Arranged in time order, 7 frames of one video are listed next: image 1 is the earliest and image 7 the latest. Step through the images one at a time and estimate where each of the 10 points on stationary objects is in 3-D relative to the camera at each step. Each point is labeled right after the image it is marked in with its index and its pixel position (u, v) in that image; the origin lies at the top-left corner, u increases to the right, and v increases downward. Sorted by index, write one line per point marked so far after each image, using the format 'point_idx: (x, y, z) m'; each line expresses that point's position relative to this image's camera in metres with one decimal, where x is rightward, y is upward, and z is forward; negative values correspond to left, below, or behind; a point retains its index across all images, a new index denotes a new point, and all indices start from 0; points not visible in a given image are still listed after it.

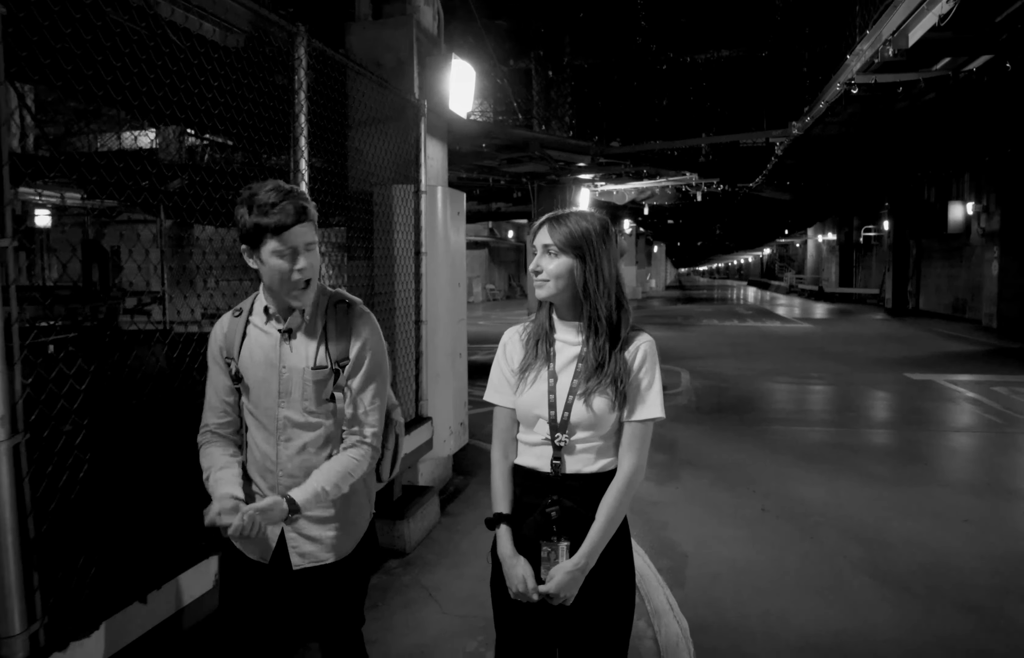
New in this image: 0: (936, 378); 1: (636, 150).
0: (+5.5, -0.6, +12.5) m
1: (+1.4, +1.9, +10.6) m
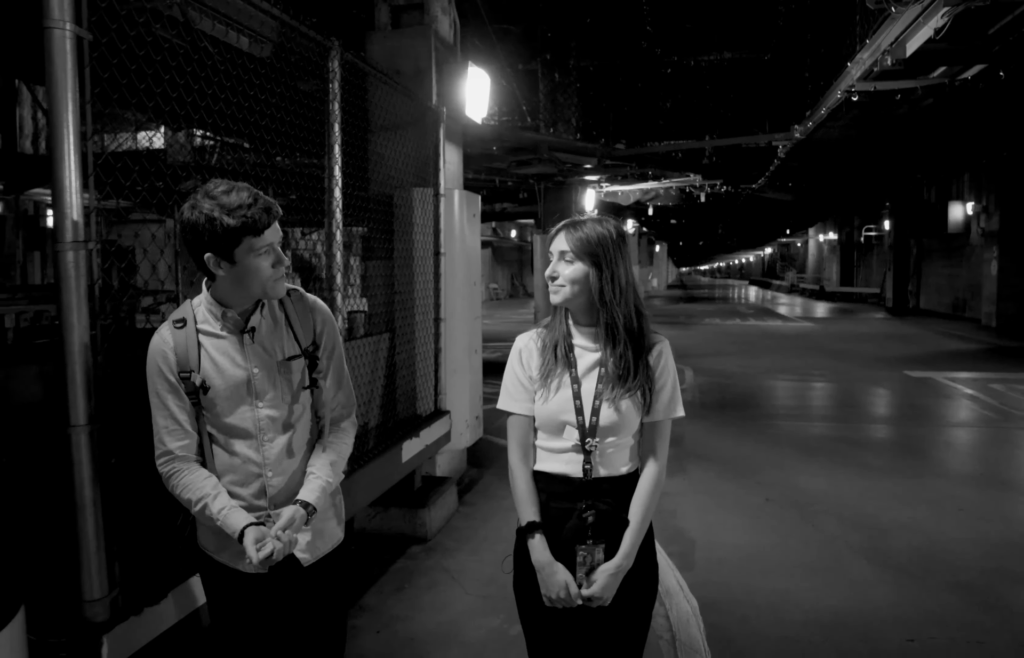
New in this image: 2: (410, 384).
0: (+5.6, -0.6, +12.8) m
1: (+1.4, +2.0, +10.8) m
2: (-0.6, -0.3, +5.3) m
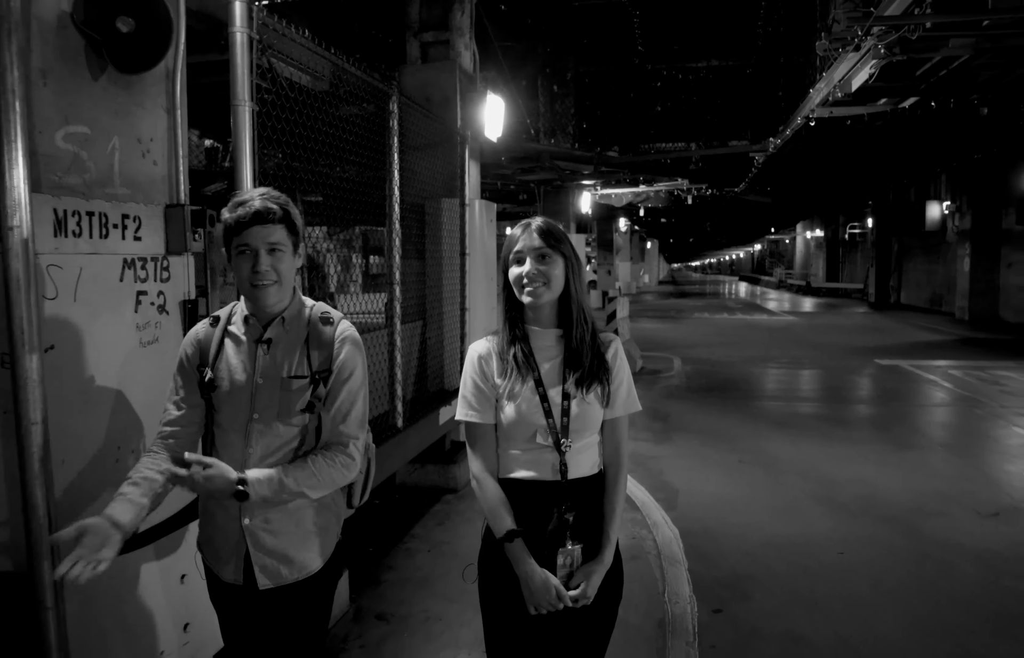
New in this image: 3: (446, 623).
0: (+5.6, -0.5, +13.8) m
1: (+1.5, +2.1, +11.8) m
2: (-0.5, -0.2, +6.3) m
3: (-0.2, -1.1, +3.7) m
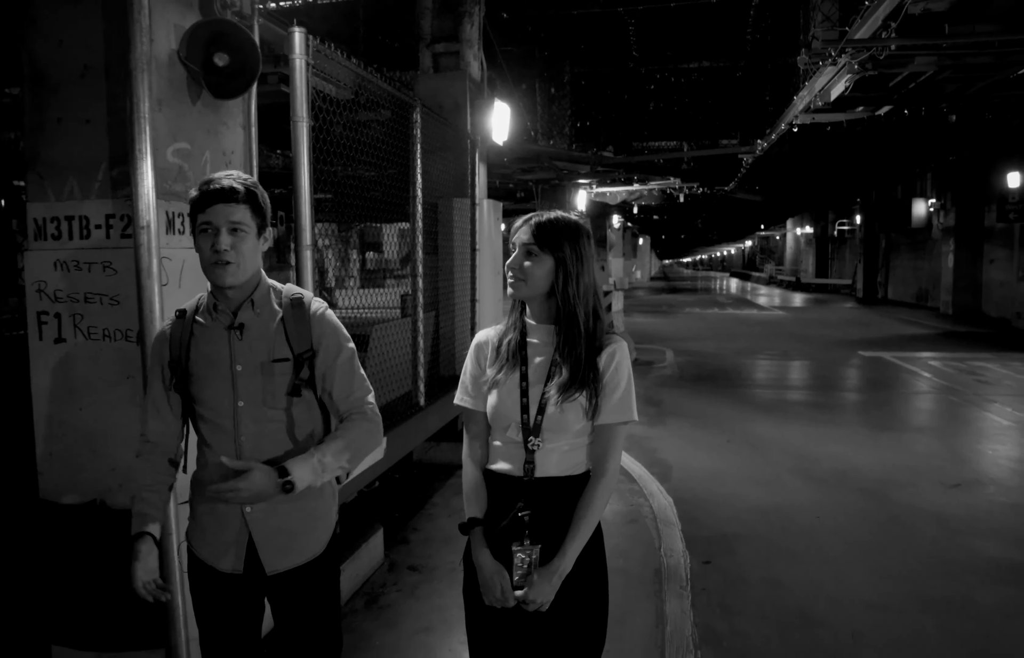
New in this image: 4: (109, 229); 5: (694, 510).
0: (+5.6, -0.4, +14.4) m
1: (+1.5, +2.2, +12.3) m
2: (-0.4, -0.1, +6.9) m
3: (-0.2, -1.1, +4.2) m
4: (-1.1, +0.3, +2.7) m
5: (+1.0, -1.0, +5.2) m
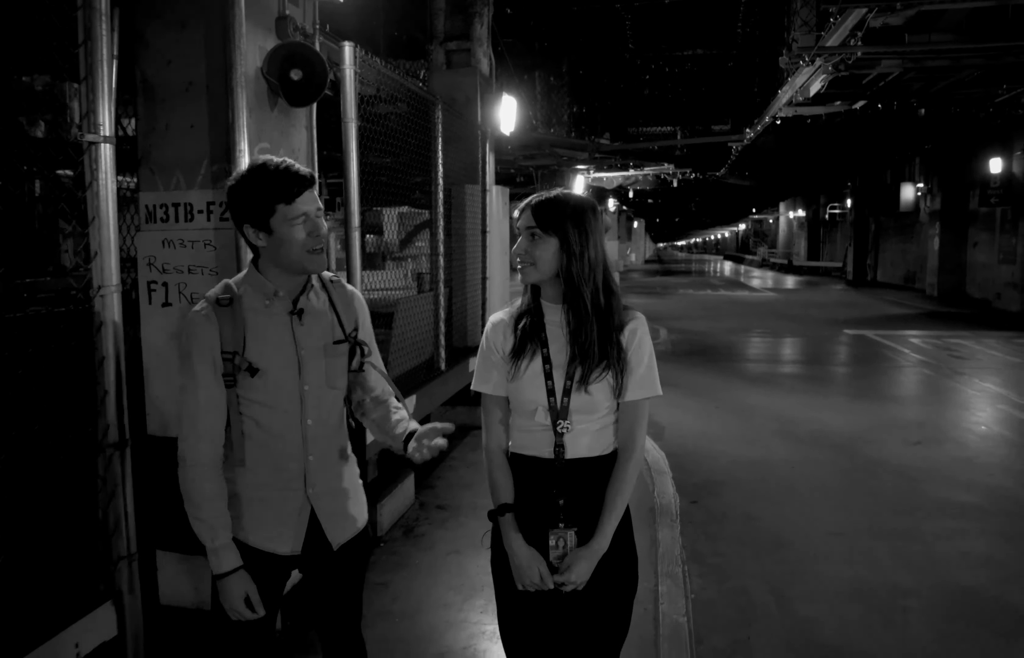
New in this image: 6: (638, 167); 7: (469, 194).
0: (+5.6, -0.1, +15.1) m
1: (+1.5, +2.4, +13.0) m
2: (-0.4, 0.0, +7.5) m
3: (-0.1, -0.9, +4.9) m
4: (-1.0, +0.4, +3.3) m
5: (+1.0, -0.8, +5.8) m
6: (+2.0, +2.6, +15.3) m
7: (-0.3, +1.0, +7.4) m
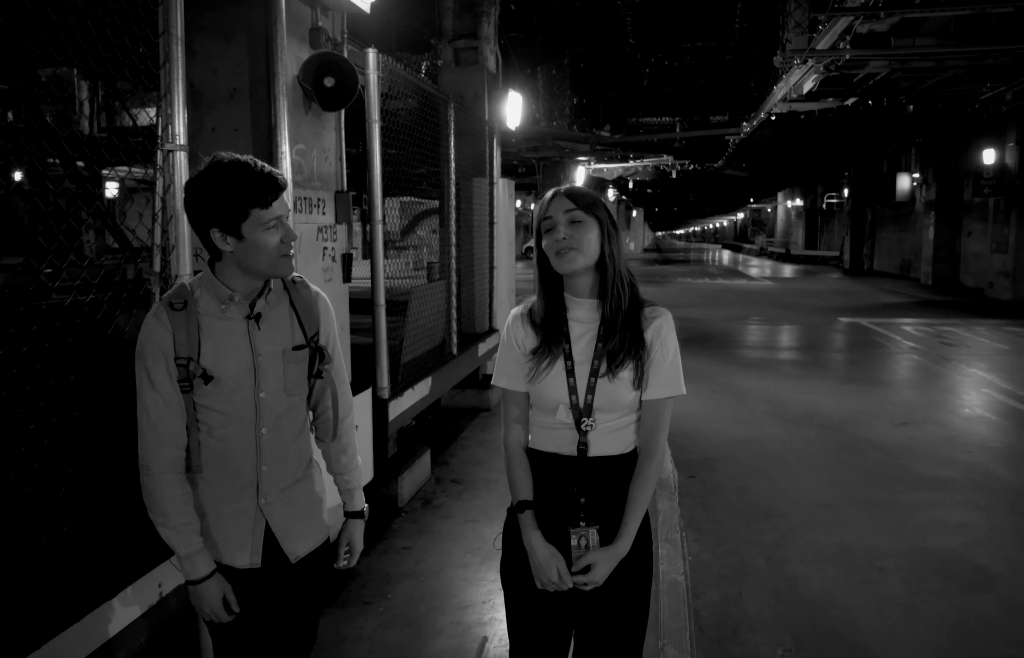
0: (+5.7, +0.1, +15.4) m
1: (+1.5, +2.6, +13.3) m
2: (-0.3, +0.1, +7.8) m
3: (-0.1, -0.8, +5.2) m
4: (-1.0, +0.5, +3.7) m
5: (+1.1, -0.7, +6.2) m
6: (+2.0, +2.8, +15.6) m
7: (-0.3, +1.2, +7.8) m
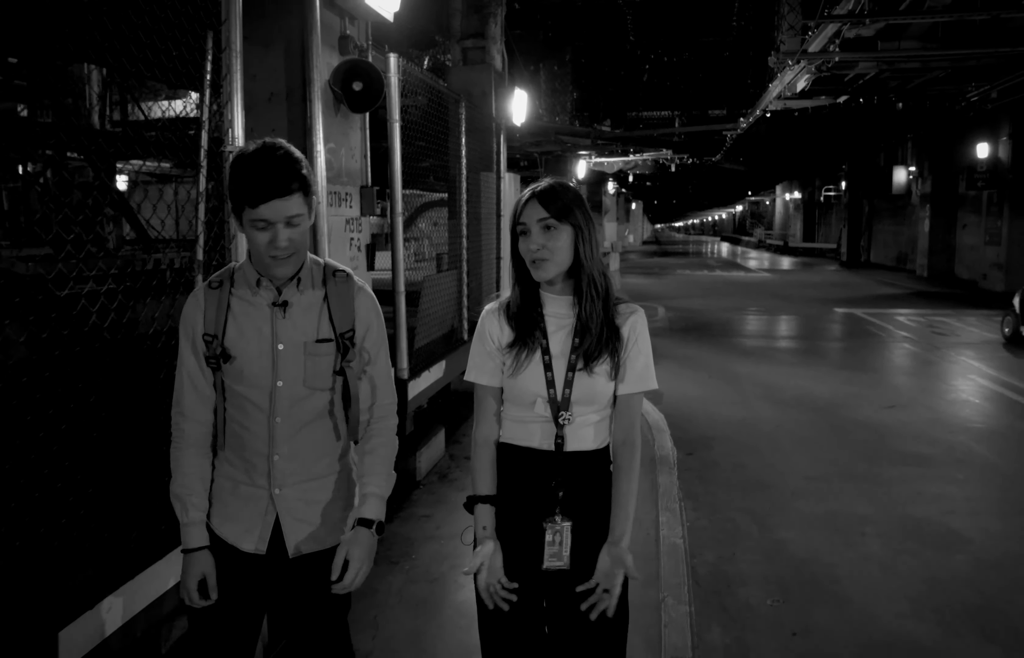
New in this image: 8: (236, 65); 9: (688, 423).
0: (+5.7, +0.3, +15.8) m
1: (+1.6, +2.7, +13.6) m
2: (-0.3, +0.3, +8.2) m
3: (0.0, -0.8, +5.6) m
4: (-0.9, +0.5, +4.0) m
5: (+1.2, -0.6, +6.6) m
6: (+2.1, +2.9, +16.0) m
7: (-0.2, +1.3, +8.1) m
8: (-0.8, +0.8, +2.9) m
9: (+1.2, -0.6, +6.5) m
